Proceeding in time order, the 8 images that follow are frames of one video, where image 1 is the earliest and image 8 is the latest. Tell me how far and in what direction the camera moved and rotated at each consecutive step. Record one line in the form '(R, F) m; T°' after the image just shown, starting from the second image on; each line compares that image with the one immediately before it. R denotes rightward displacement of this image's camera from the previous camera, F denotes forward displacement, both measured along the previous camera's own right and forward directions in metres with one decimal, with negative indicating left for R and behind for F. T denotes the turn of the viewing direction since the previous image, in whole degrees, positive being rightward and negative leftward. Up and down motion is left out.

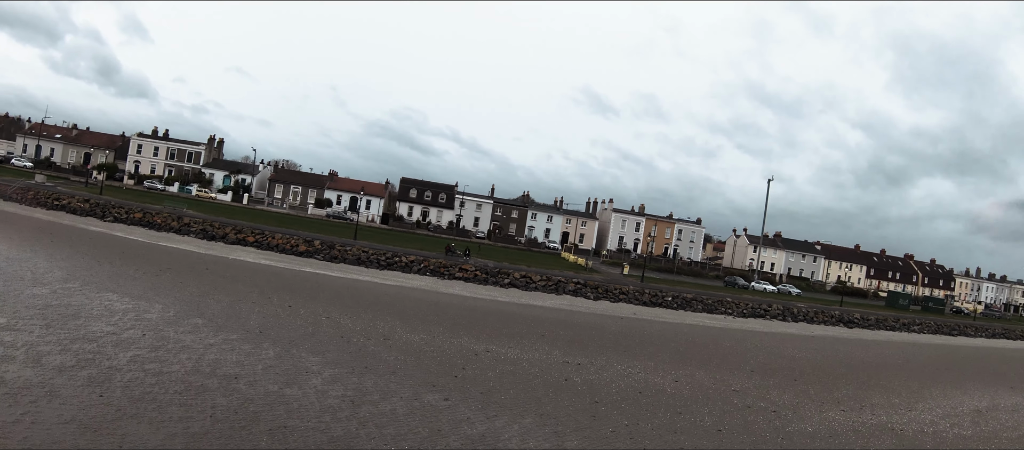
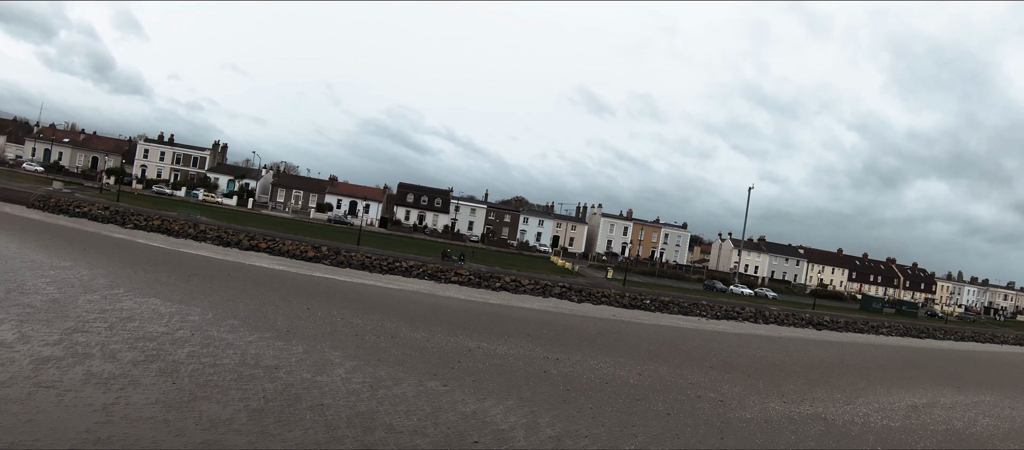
(+0.1, -1.2) m; 0°
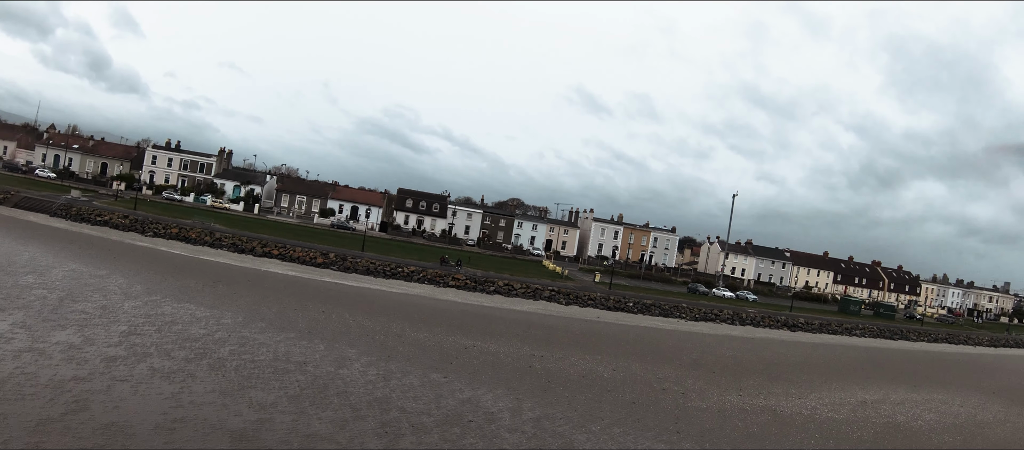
(+0.1, -1.2) m; 0°
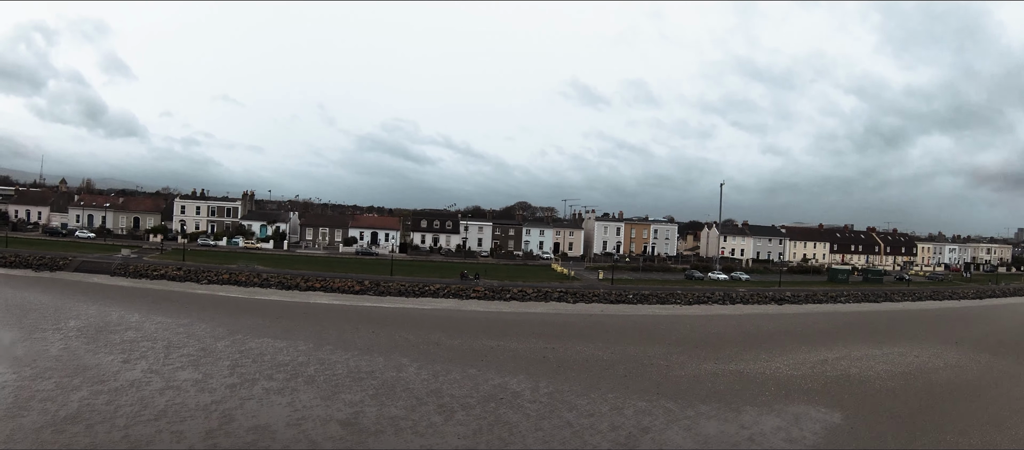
(+0.1, -2.3) m; -1°
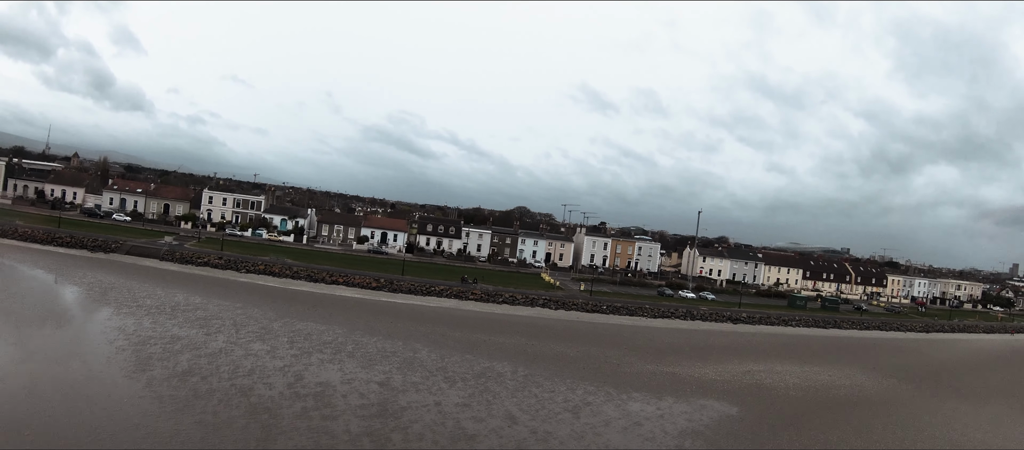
(+0.1, -3.3) m; 0°
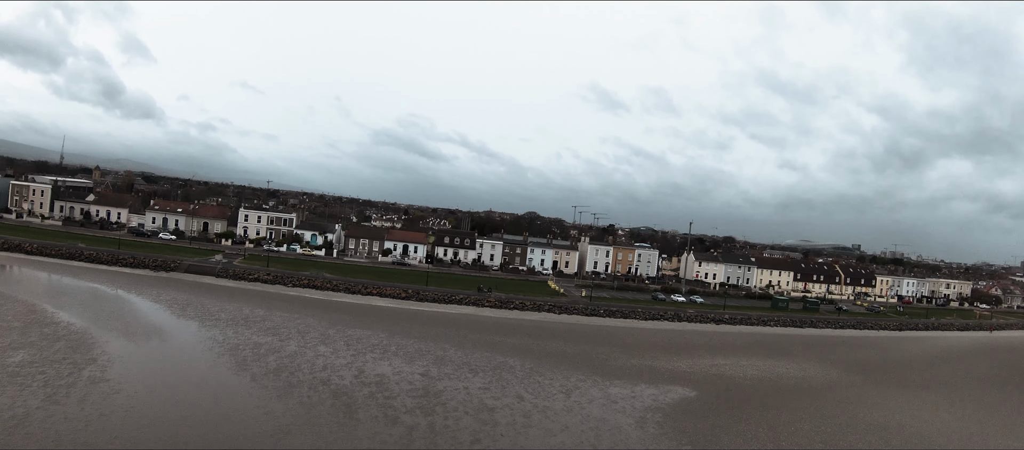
(+0.1, -3.5) m; -1°
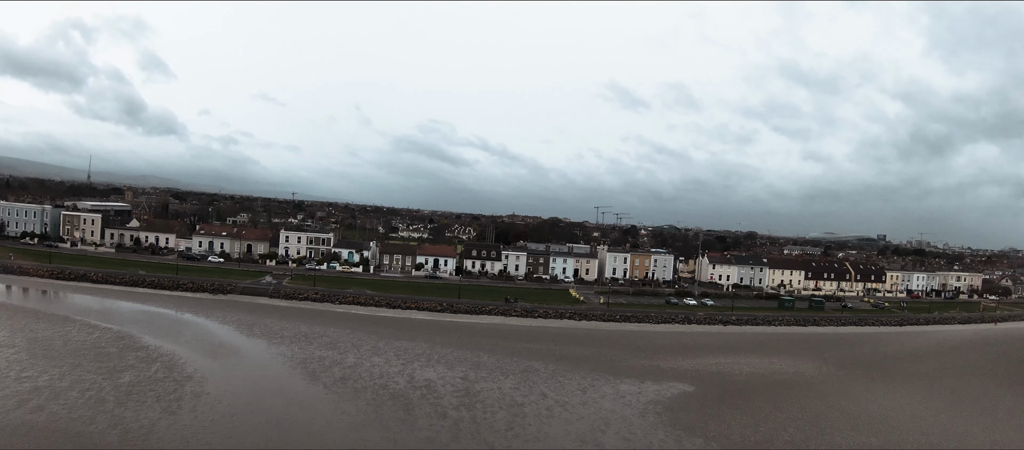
(+0.1, -2.9) m; -2°
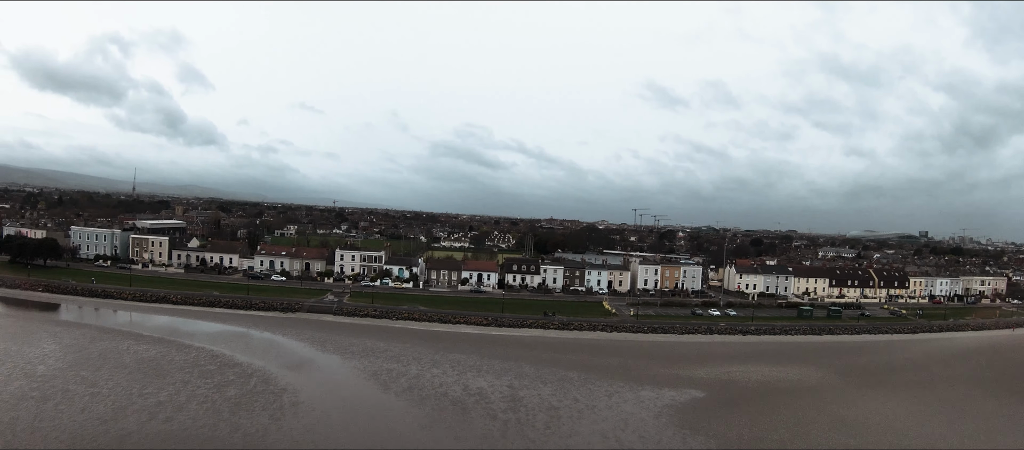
(+0.1, -3.6) m; -4°
